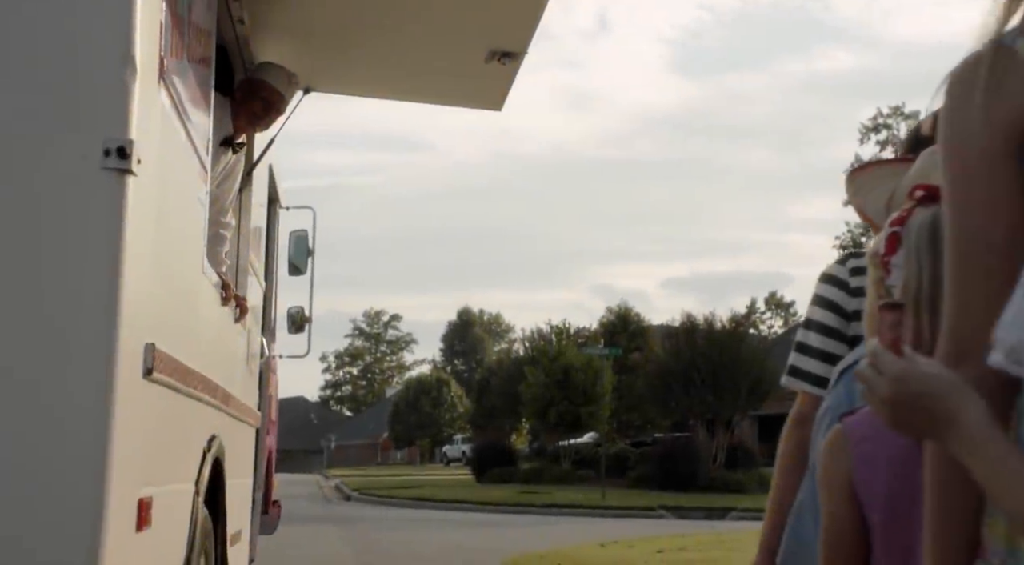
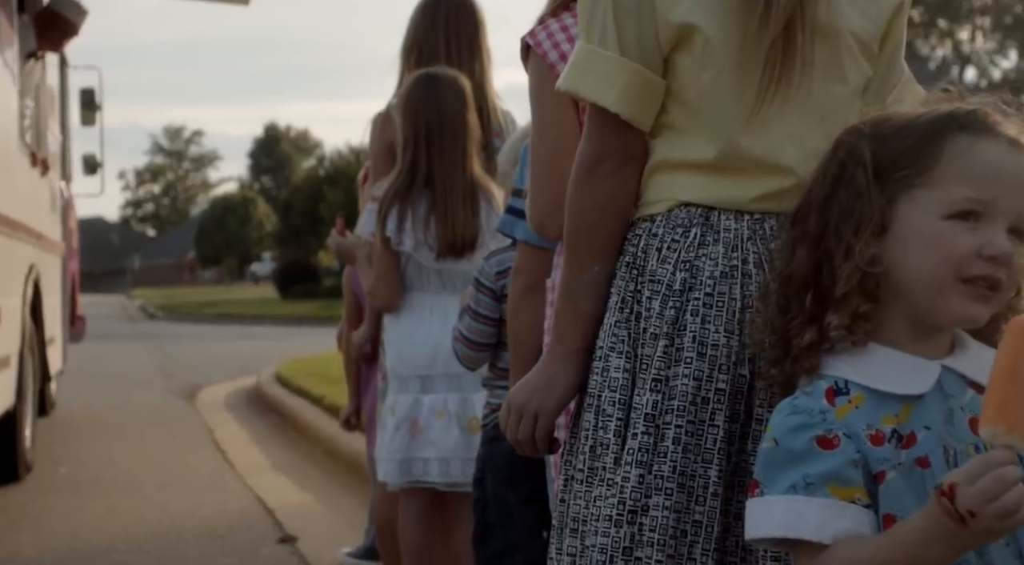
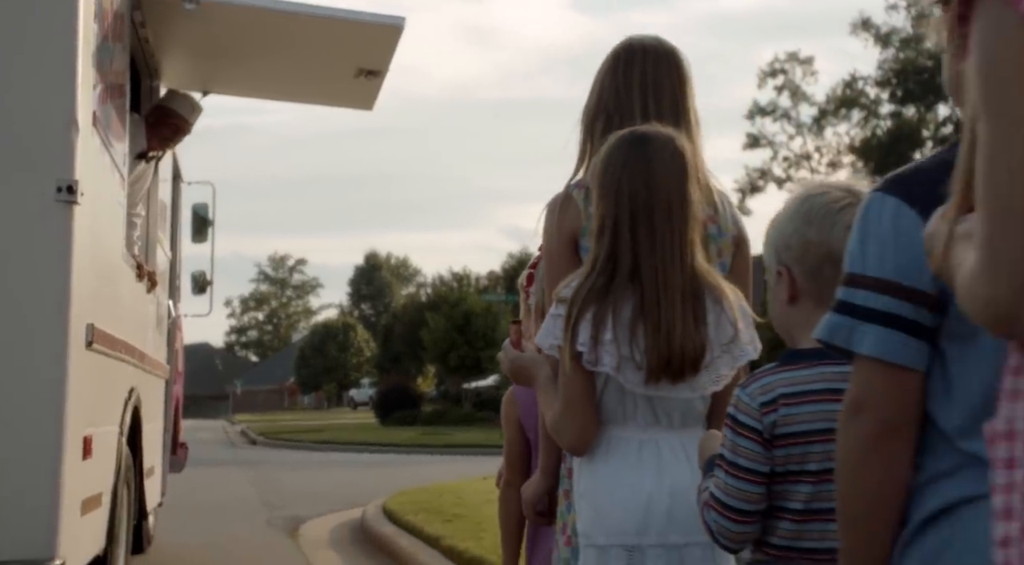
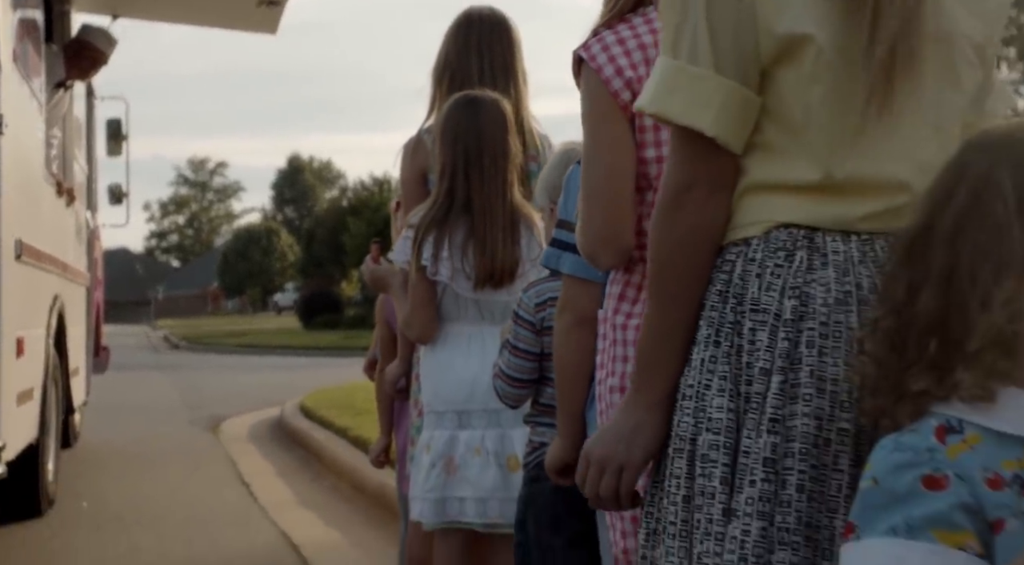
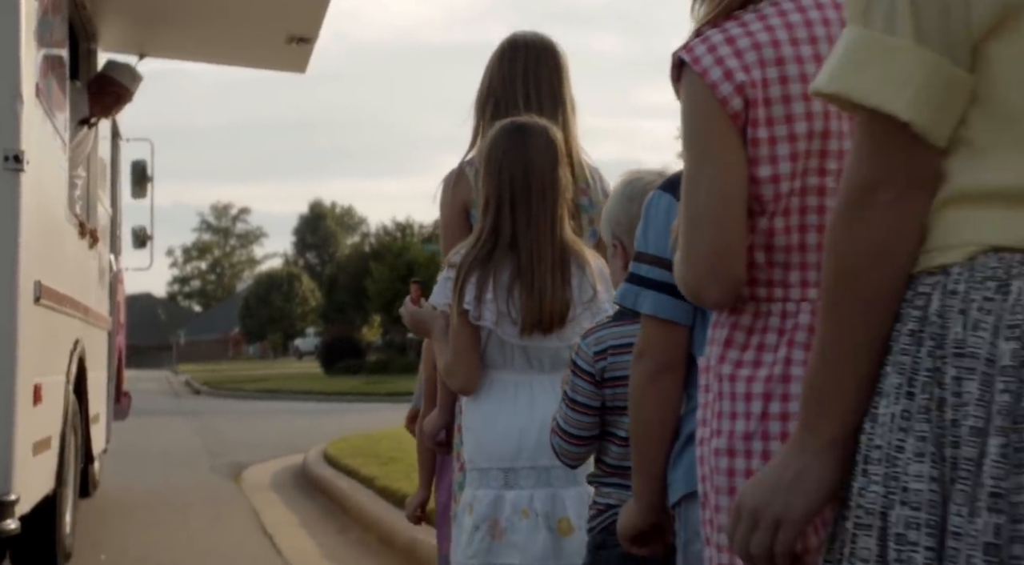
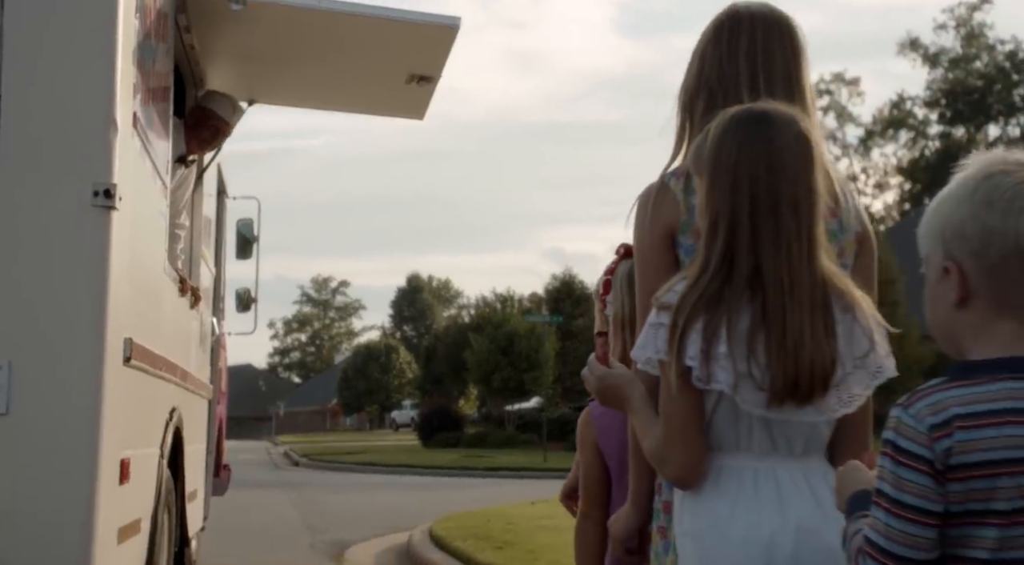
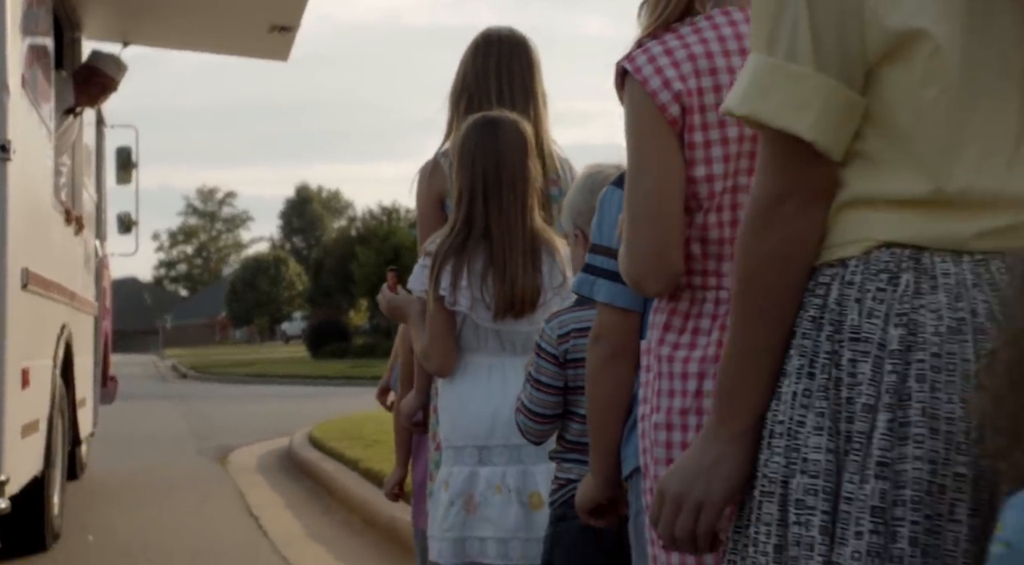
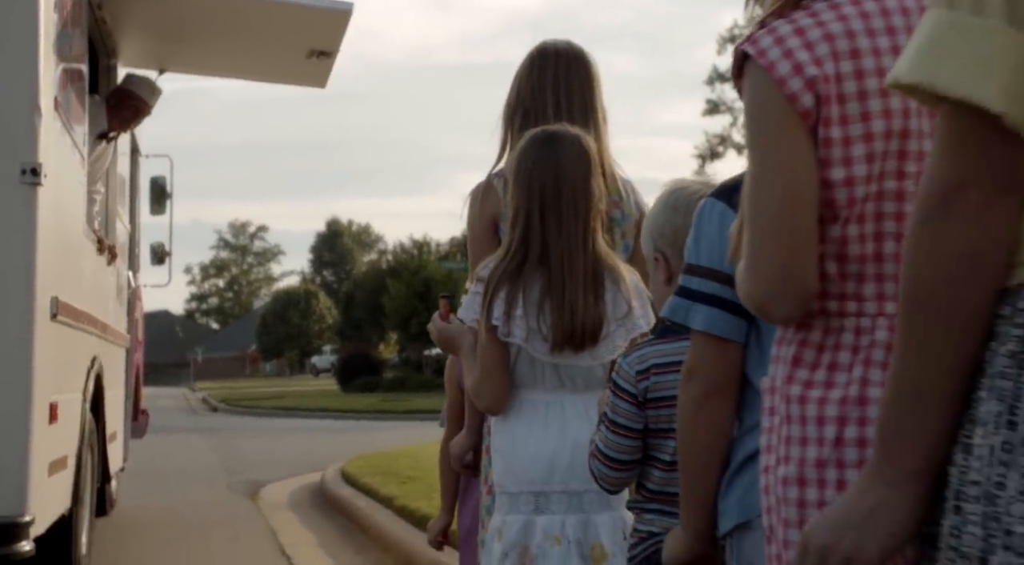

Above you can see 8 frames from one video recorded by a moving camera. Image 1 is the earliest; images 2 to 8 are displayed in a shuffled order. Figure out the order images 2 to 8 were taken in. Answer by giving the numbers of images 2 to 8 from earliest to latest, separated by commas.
6, 3, 8, 5, 7, 4, 2
